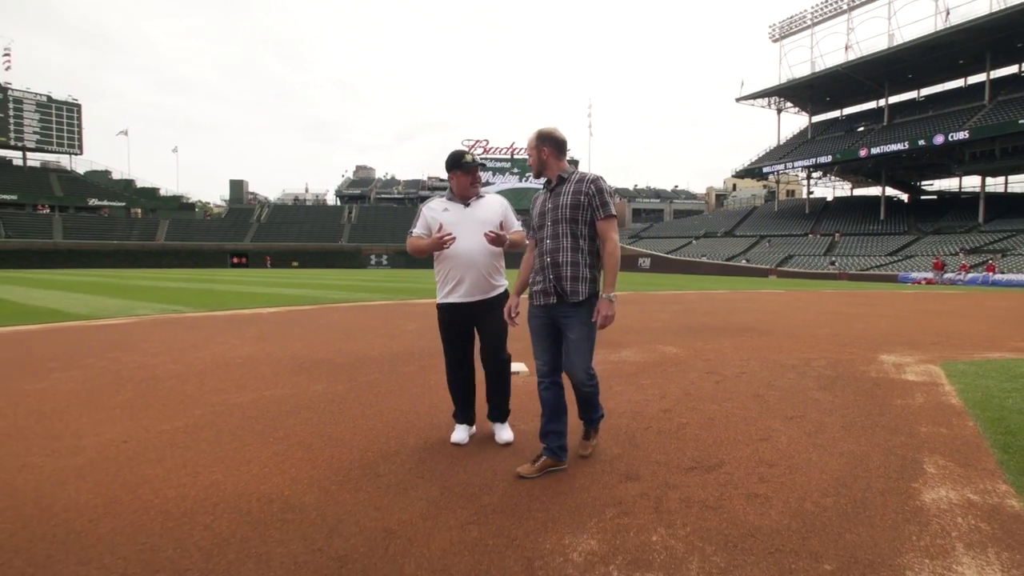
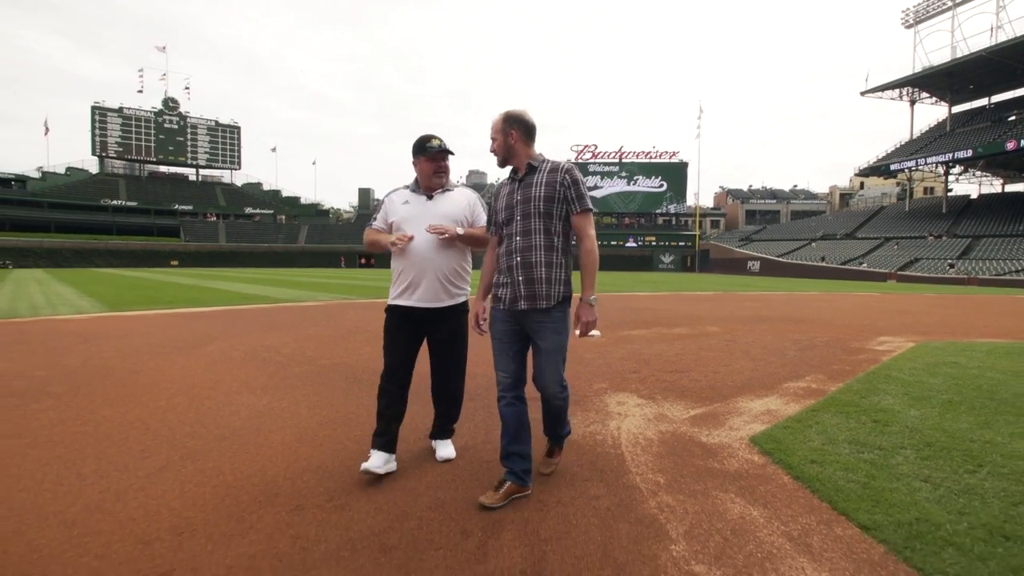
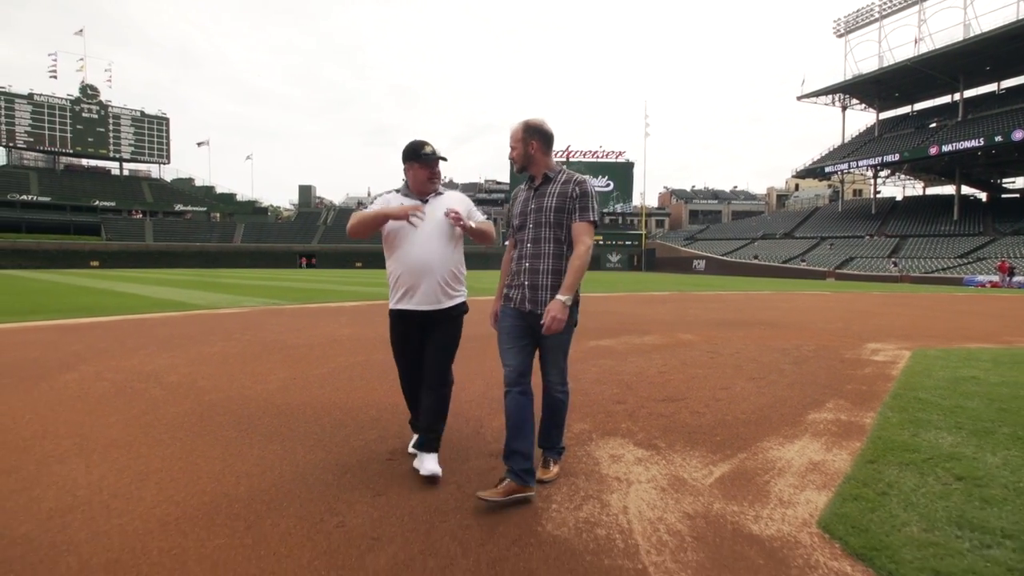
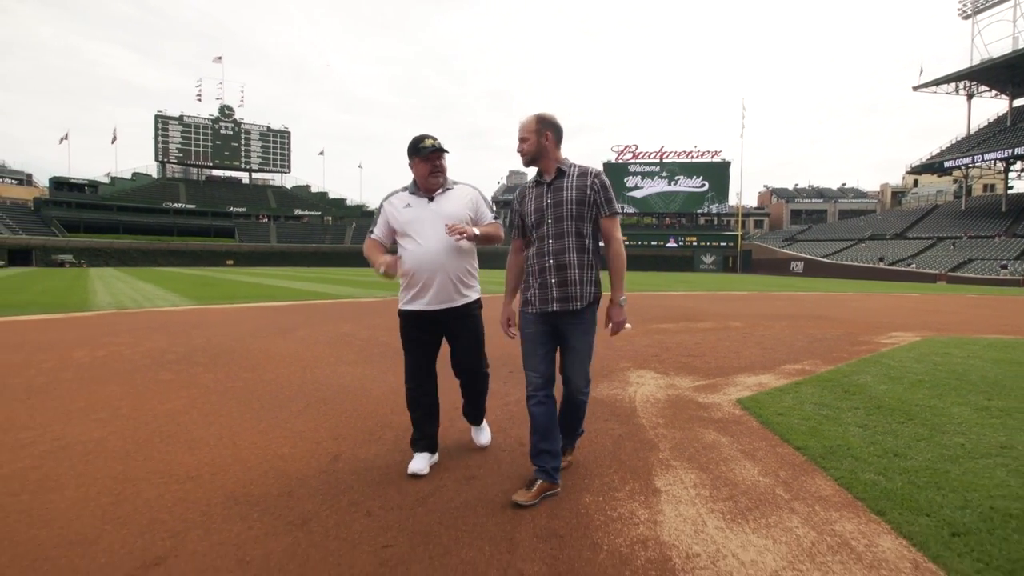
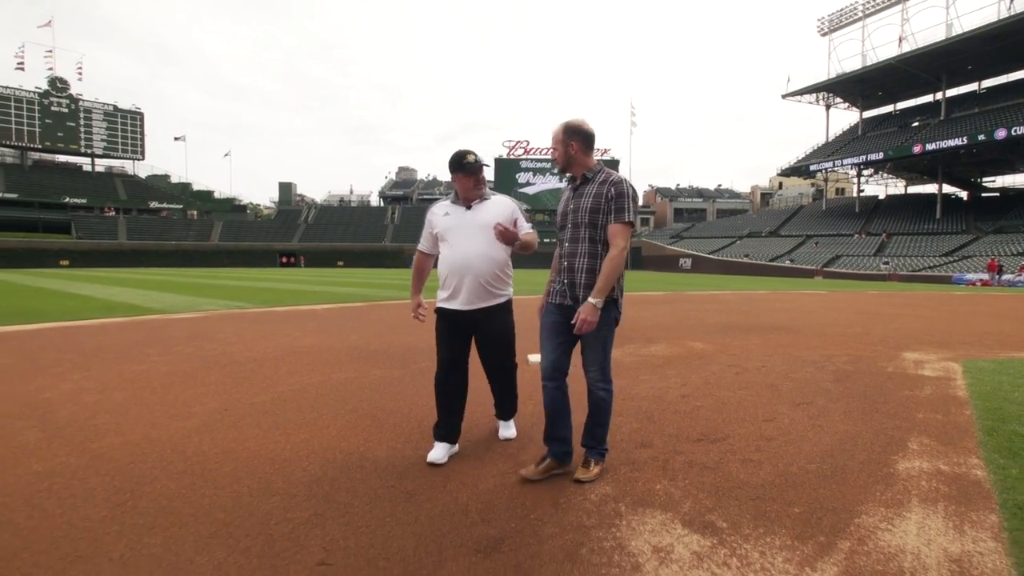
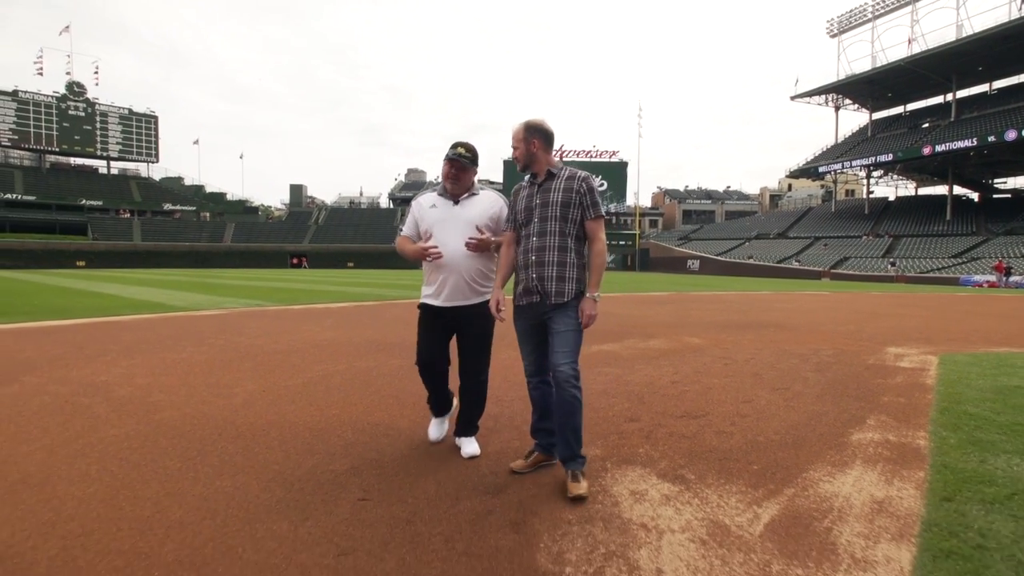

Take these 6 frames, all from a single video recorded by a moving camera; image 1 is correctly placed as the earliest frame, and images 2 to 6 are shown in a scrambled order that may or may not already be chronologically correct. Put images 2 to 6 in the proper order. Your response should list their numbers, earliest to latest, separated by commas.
5, 6, 3, 2, 4
